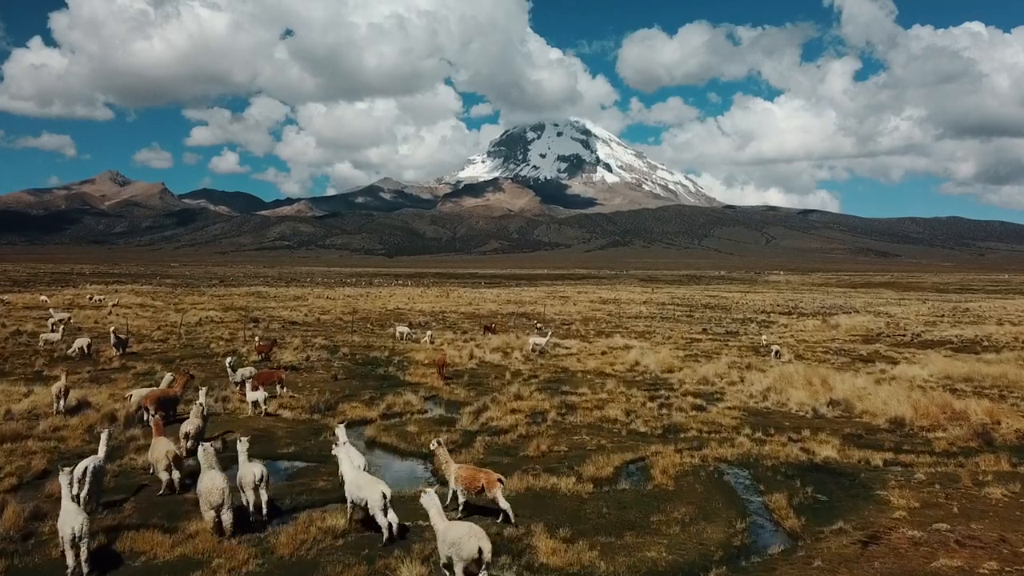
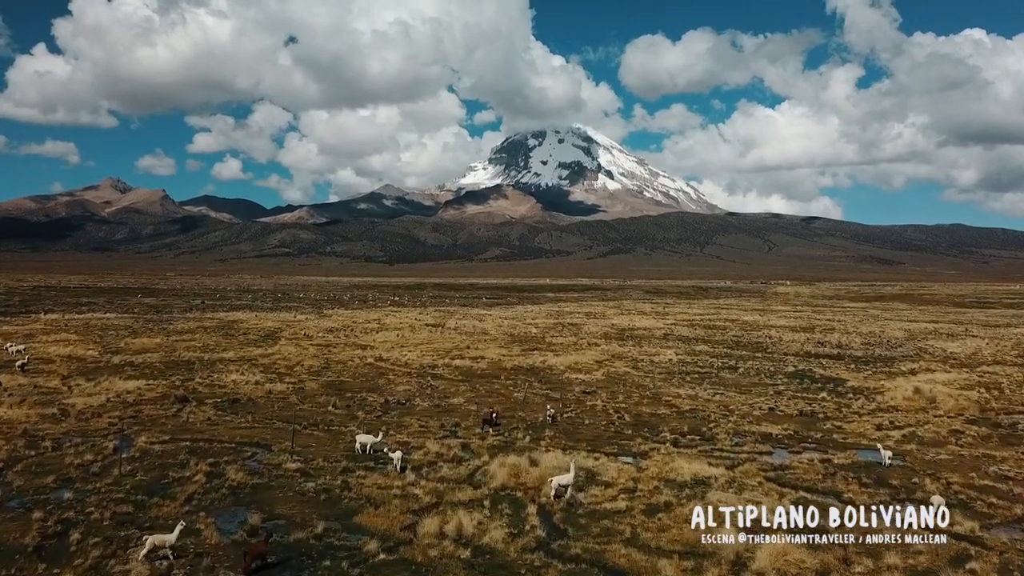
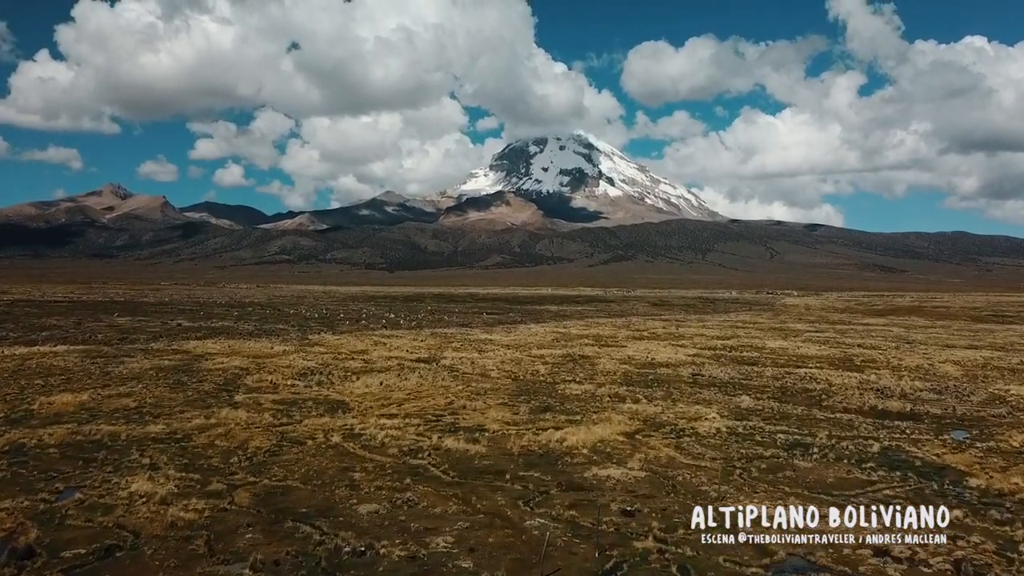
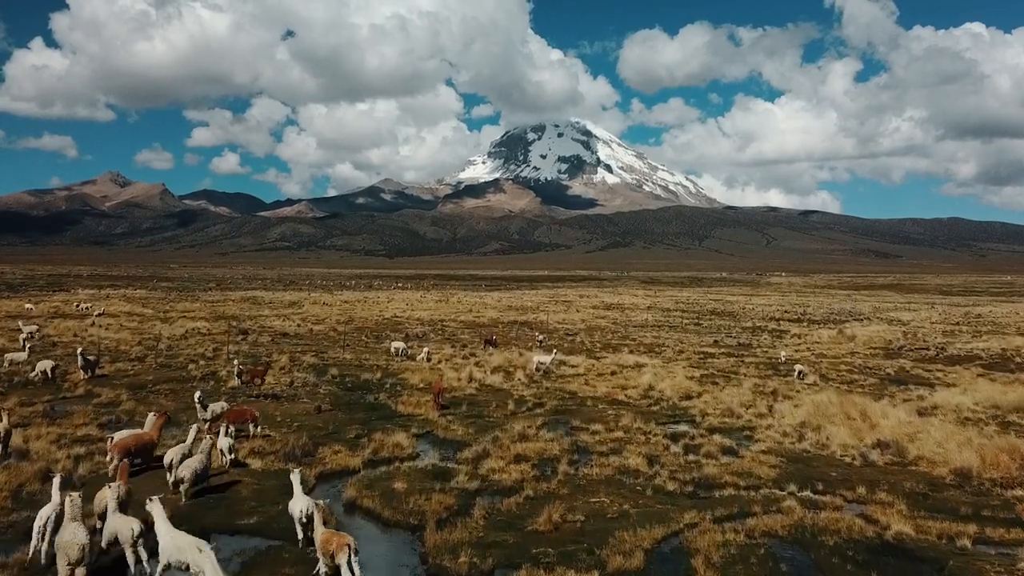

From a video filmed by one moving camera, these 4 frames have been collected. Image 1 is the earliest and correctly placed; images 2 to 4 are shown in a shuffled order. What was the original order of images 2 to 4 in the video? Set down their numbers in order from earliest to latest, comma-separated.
4, 2, 3
